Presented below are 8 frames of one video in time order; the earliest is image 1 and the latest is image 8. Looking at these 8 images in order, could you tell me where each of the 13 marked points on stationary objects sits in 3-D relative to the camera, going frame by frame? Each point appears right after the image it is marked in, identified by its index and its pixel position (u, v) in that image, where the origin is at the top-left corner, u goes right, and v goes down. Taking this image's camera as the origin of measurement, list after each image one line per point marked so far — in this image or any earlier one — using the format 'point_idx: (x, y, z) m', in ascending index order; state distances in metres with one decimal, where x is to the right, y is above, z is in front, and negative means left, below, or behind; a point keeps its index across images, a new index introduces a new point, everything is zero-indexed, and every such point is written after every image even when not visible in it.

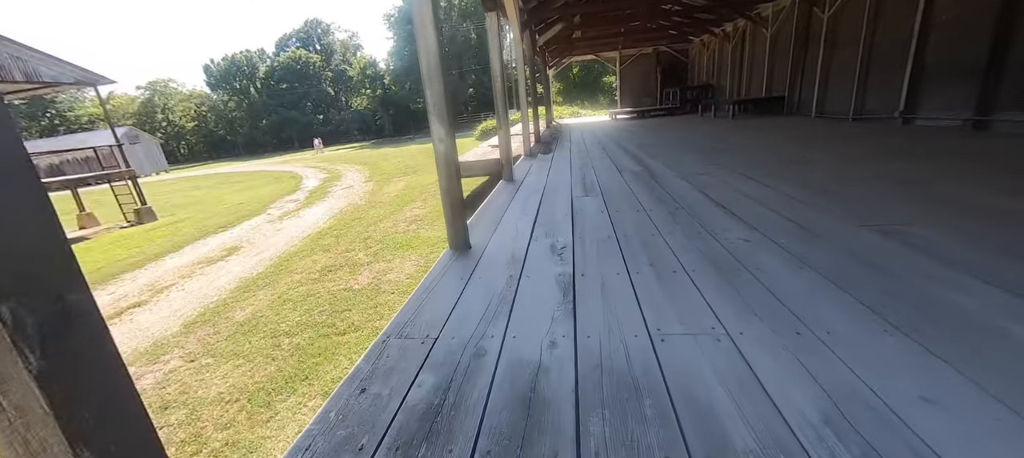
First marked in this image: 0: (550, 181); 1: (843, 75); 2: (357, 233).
0: (+0.3, +0.4, +3.8) m
1: (+5.2, +2.4, +6.6) m
2: (-1.9, -0.1, +5.2) m
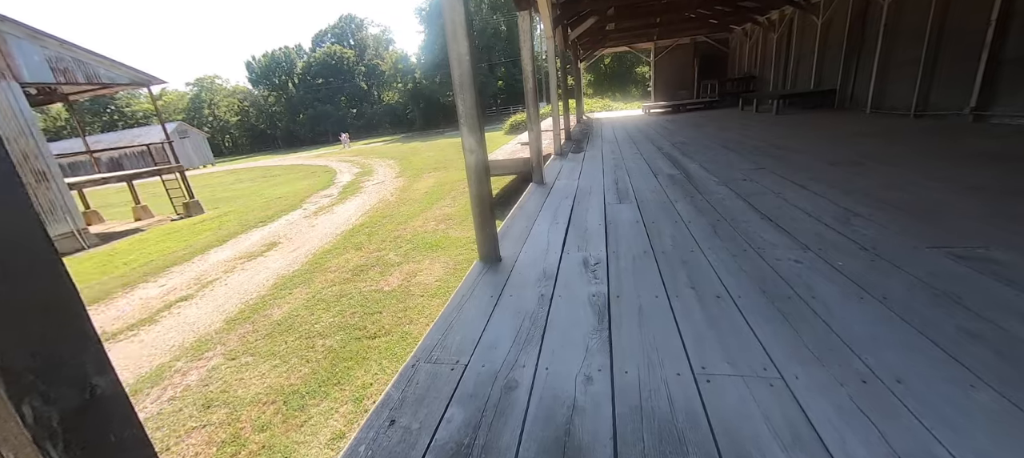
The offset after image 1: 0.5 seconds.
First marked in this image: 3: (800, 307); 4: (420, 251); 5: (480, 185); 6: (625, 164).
0: (+0.6, +0.4, +3.7) m
1: (+5.7, +2.4, +6.1) m
2: (-1.6, 0.0, +5.3) m
3: (+1.0, -0.3, +1.4) m
4: (-0.9, -0.2, +4.3) m
5: (-0.2, +0.2, +1.9) m
6: (+1.2, +0.7, +4.4) m
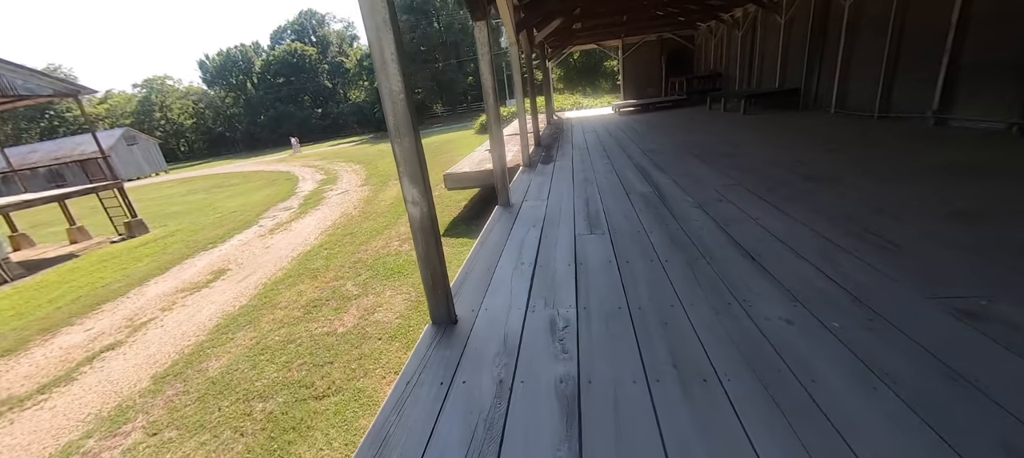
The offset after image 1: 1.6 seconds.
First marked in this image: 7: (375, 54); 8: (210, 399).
0: (+0.3, +0.2, +3.5) m
1: (+5.2, +2.4, +6.1) m
2: (-1.9, -0.3, +4.9) m
3: (+0.8, -0.5, +1.2) m
4: (-1.2, -0.5, +3.9) m
5: (-0.3, -0.1, +1.7) m
6: (+0.9, +0.5, +4.2) m
7: (-0.5, +0.6, +1.4) m
8: (-1.8, -1.0, +2.5) m
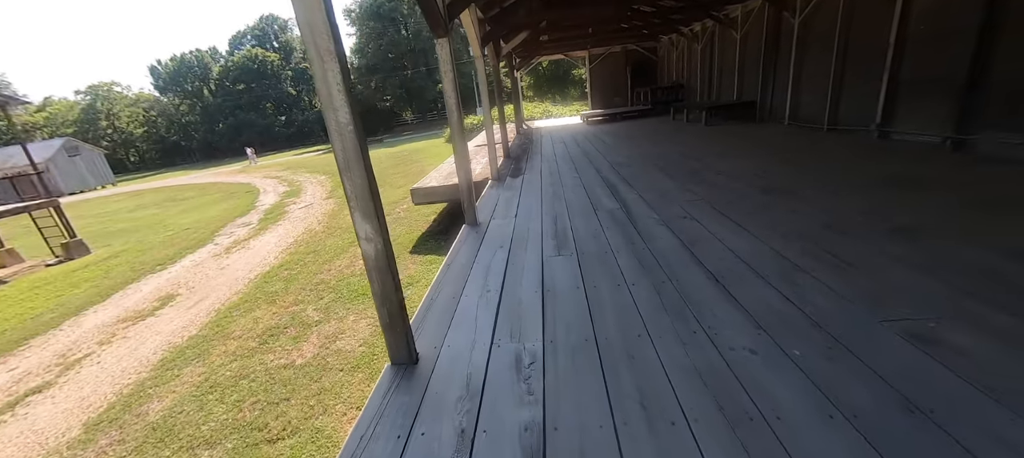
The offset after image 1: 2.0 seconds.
0: (+0.1, 0.0, +3.4) m
1: (+4.7, +2.3, +6.4) m
2: (-2.3, -0.5, +4.7) m
3: (+0.7, -0.6, +1.2) m
4: (-1.5, -0.7, +3.8) m
5: (-0.5, -0.2, +1.6) m
6: (+0.5, +0.4, +4.2) m
7: (-0.6, +0.5, +1.3) m
8: (-2.0, -1.2, +2.3) m
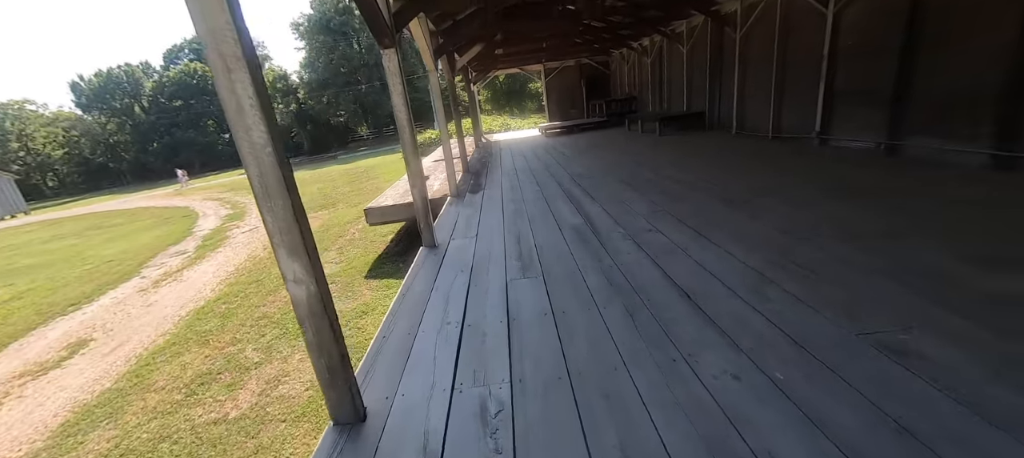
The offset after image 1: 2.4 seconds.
0: (-0.3, -0.1, +3.2) m
1: (+4.0, +2.2, +6.7) m
2: (-2.7, -0.8, +4.3) m
3: (+0.6, -0.7, +1.1) m
4: (-1.8, -0.9, +3.4) m
5: (-0.6, -0.3, +1.3) m
6: (+0.1, +0.2, +4.1) m
7: (-0.8, +0.3, +1.1) m
8: (-2.1, -1.4, +1.8) m
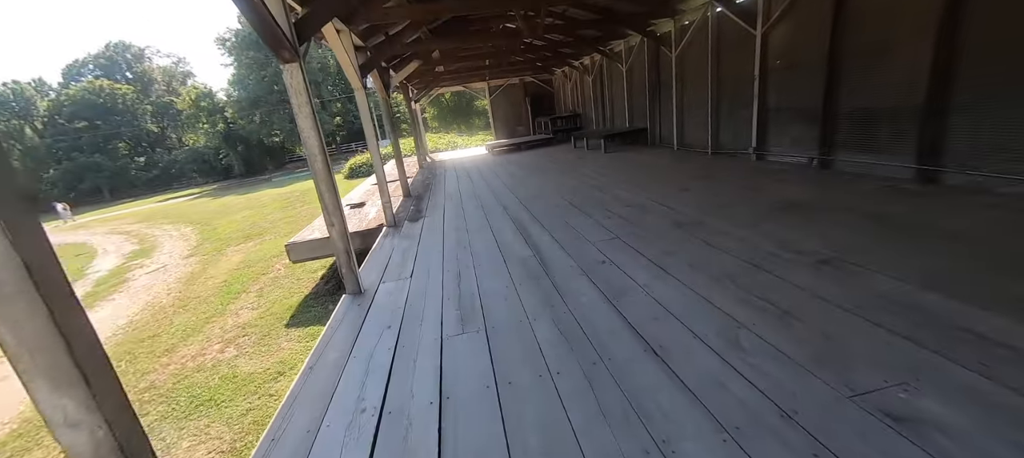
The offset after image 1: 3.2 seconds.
0: (-0.7, -0.4, +2.8) m
1: (+3.0, +1.9, +6.8) m
2: (-3.2, -1.2, +3.5) m
3: (+0.5, -0.8, +0.7) m
4: (-2.2, -1.3, +2.7) m
5: (-0.8, -0.5, +0.8) m
6: (-0.4, -0.1, +3.7) m
7: (-0.9, +0.1, +0.6) m
8: (-2.3, -1.7, +1.1) m
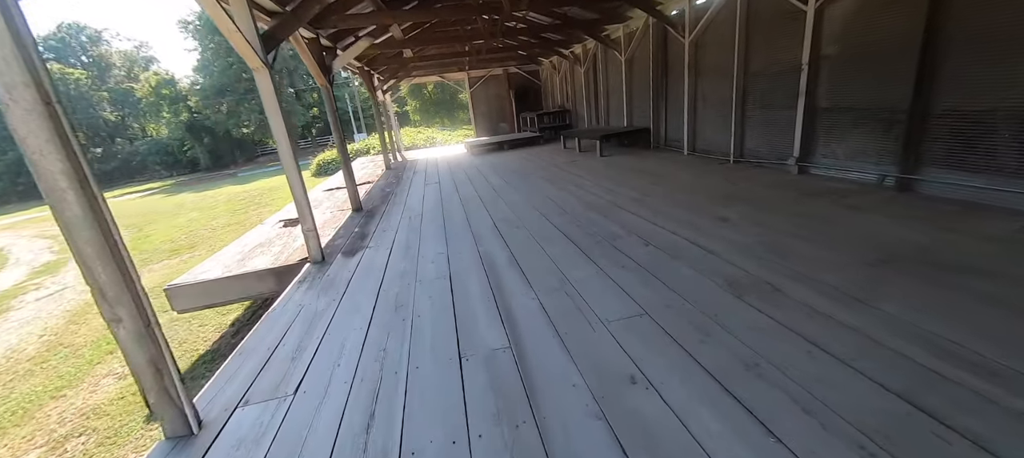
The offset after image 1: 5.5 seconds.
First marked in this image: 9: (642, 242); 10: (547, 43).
0: (-0.8, -0.7, +1.5) m
1: (+2.7, +1.6, +5.6) m
2: (-3.4, -1.5, +2.2) m
3: (+0.4, -1.2, -0.5) m
4: (-2.4, -1.6, +1.4) m
5: (-0.9, -0.9, -0.4) m
6: (-0.6, -0.4, +2.4) m
7: (-1.0, -0.2, -0.7) m
8: (-2.4, -2.0, -0.2) m
9: (+1.0, -0.1, +2.9) m
10: (+0.8, +4.1, +9.3) m
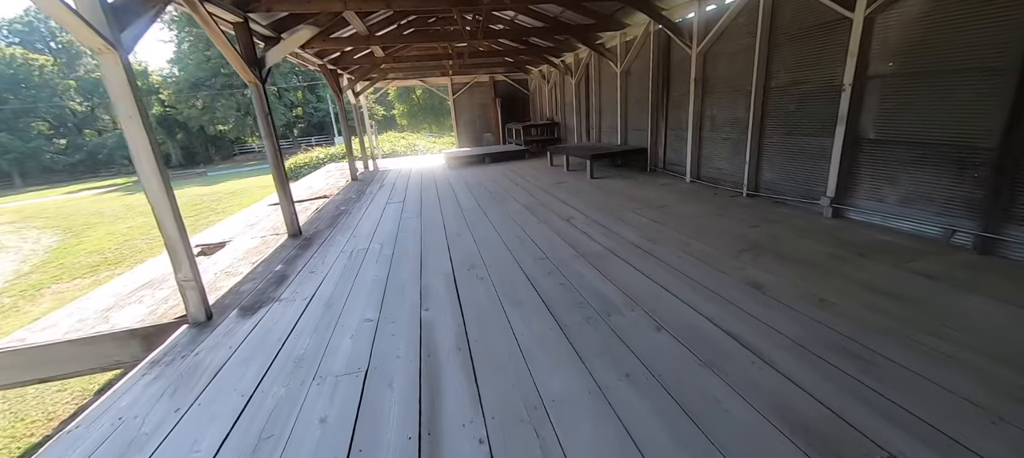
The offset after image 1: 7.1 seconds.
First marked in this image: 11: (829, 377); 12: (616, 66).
0: (-1.0, -1.0, +0.6) m
1: (+2.5, +1.1, +4.9) m
2: (-3.6, -1.7, +1.2) m
3: (+0.2, -1.5, -1.4) m
4: (-2.6, -1.8, +0.5) m
5: (-1.0, -1.1, -1.3) m
6: (-0.8, -0.7, +1.5) m
7: (-1.1, -0.5, -1.6) m
8: (-2.6, -2.2, -1.1) m
9: (+0.7, -0.5, +2.1) m
10: (+0.5, +3.7, +8.5) m
11: (+1.3, -0.6, +1.7) m
12: (+1.8, +2.8, +7.0) m
